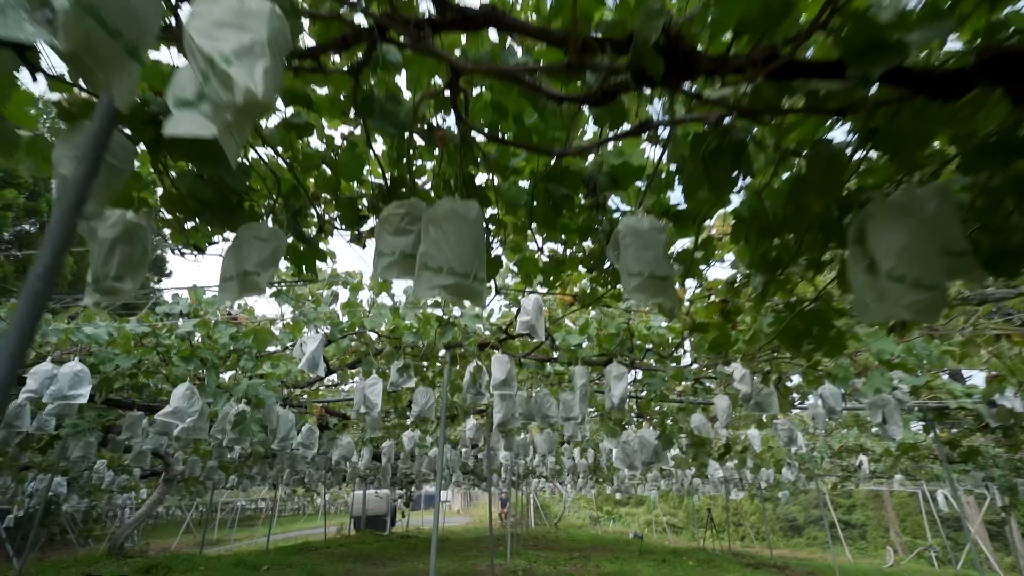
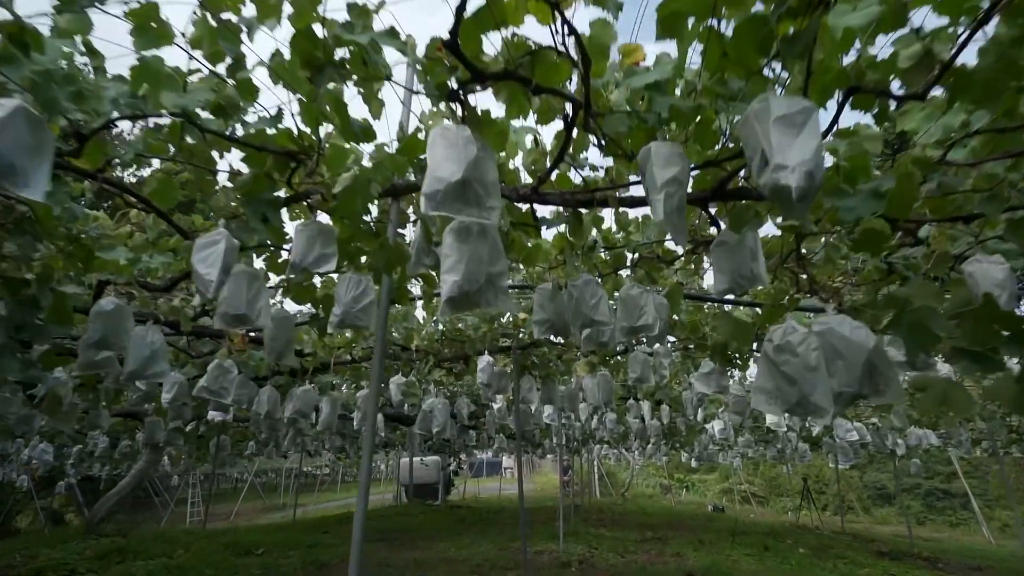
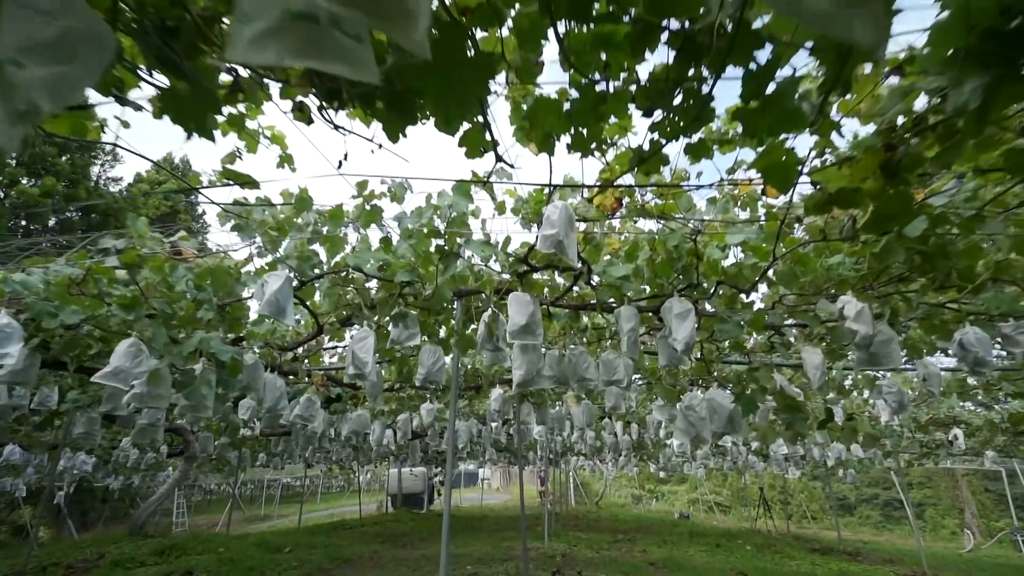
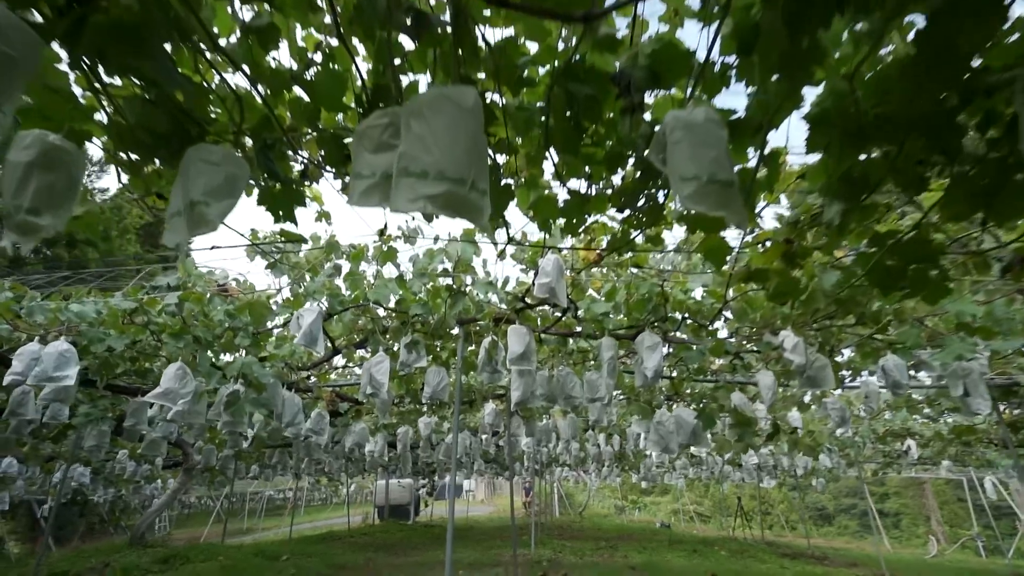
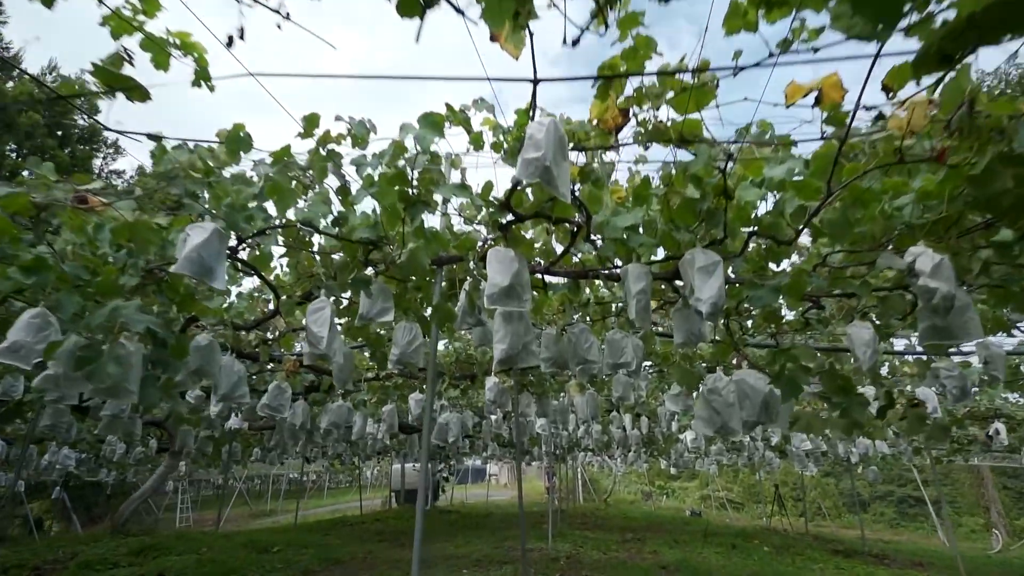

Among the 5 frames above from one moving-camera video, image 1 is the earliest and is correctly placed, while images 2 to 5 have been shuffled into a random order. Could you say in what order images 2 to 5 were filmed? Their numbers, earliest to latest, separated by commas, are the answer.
4, 3, 5, 2
